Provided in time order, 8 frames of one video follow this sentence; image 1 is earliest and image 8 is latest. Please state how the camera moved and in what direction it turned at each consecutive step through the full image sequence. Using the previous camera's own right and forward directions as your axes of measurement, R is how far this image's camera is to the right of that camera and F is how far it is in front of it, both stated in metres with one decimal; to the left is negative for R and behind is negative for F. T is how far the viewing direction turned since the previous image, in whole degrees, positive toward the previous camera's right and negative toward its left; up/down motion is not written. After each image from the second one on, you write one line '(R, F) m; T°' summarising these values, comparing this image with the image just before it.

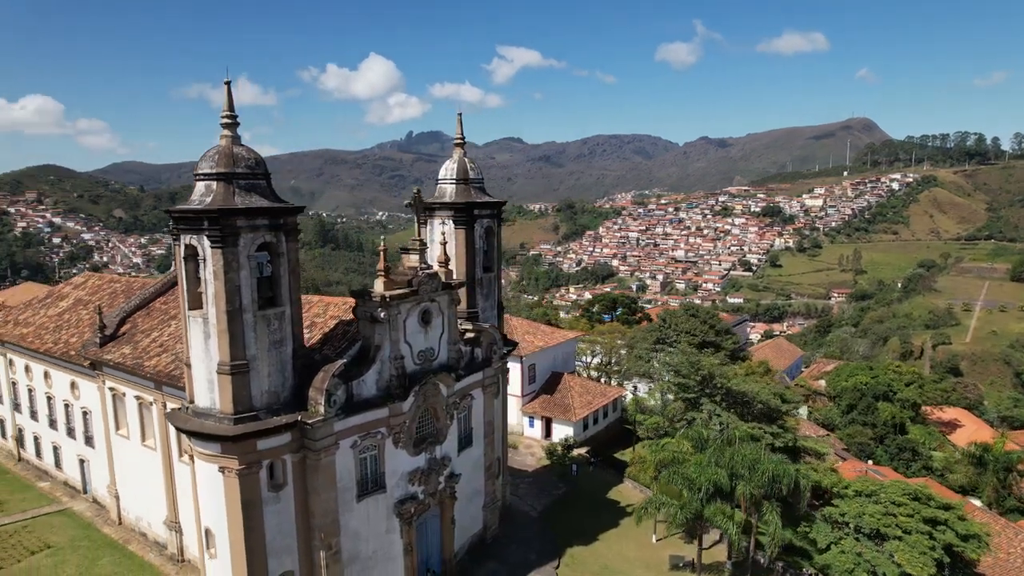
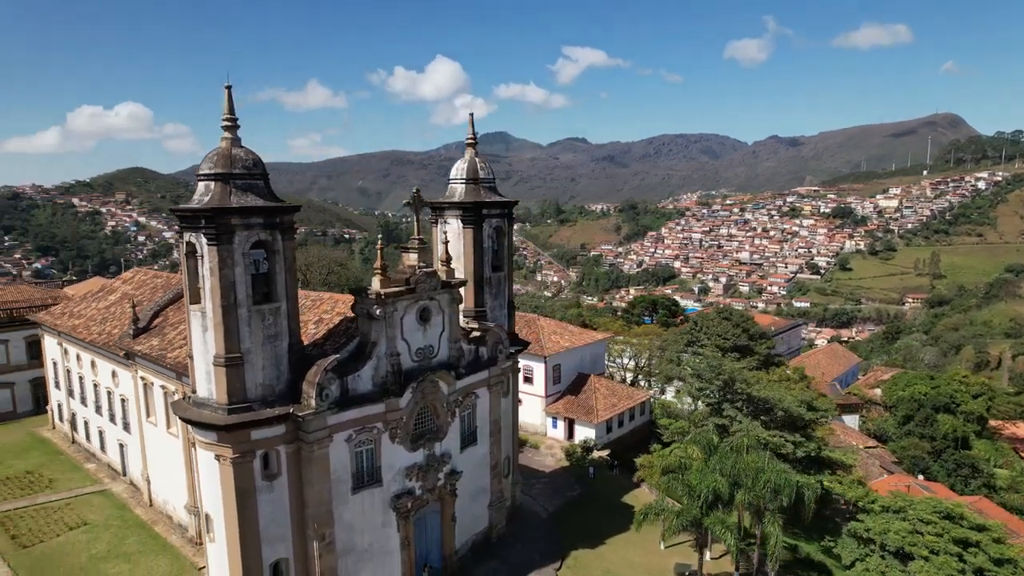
(+1.7, +0.1) m; -5°
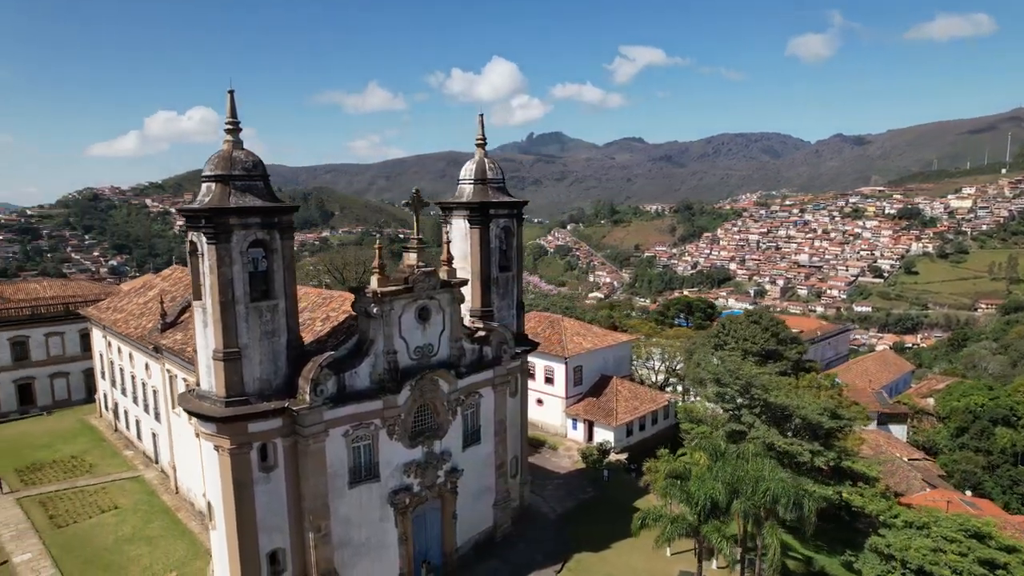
(+1.5, 0.0) m; -5°
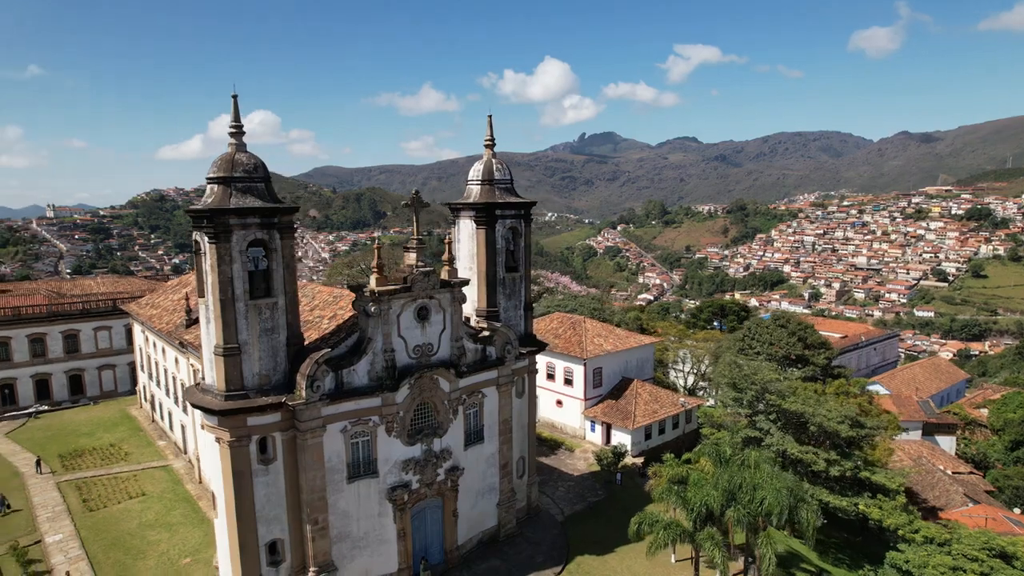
(+1.4, 0.0) m; -4°
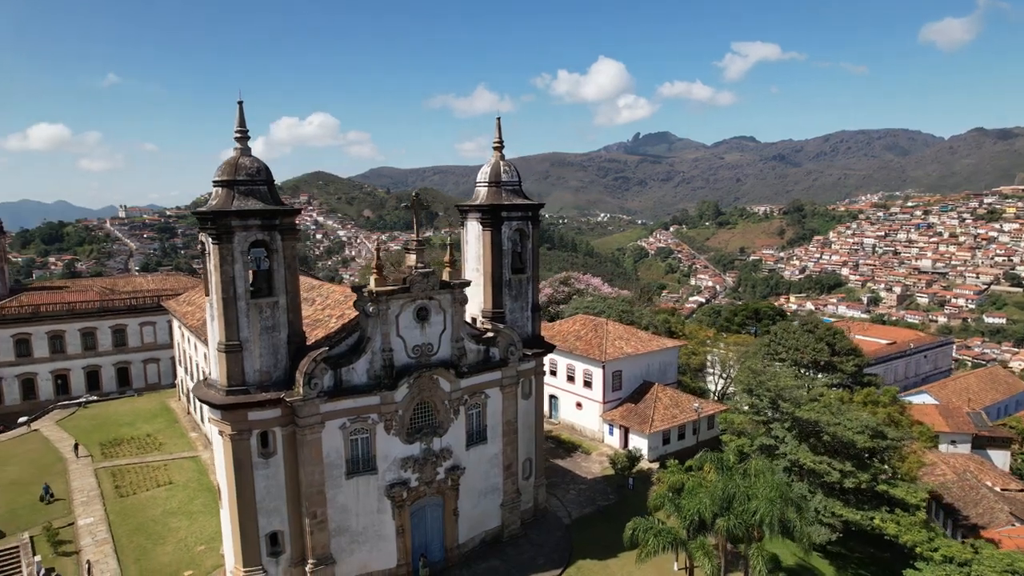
(+1.4, 0.0) m; -4°
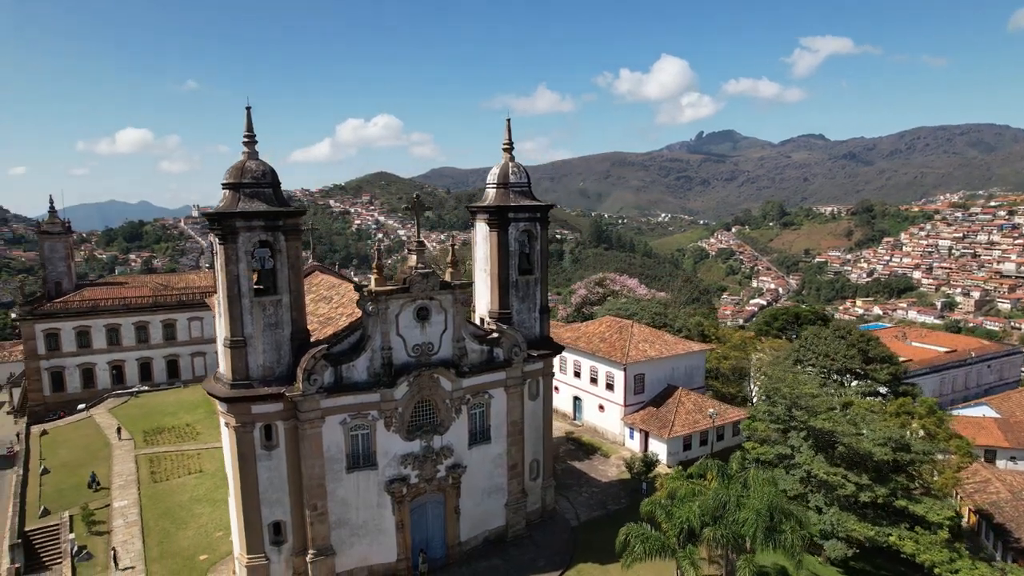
(+1.6, 0.0) m; -5°
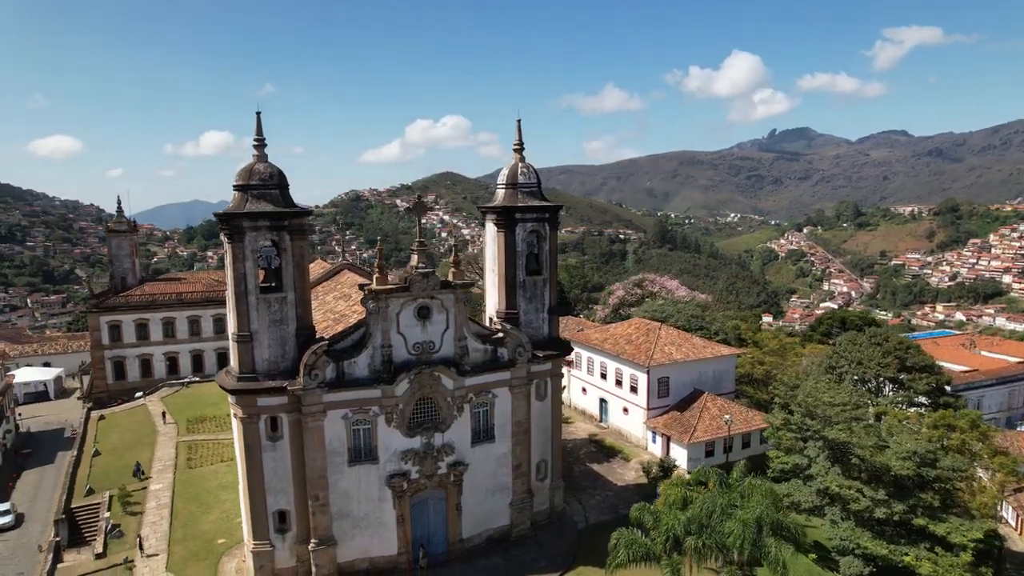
(+1.7, 0.0) m; -6°
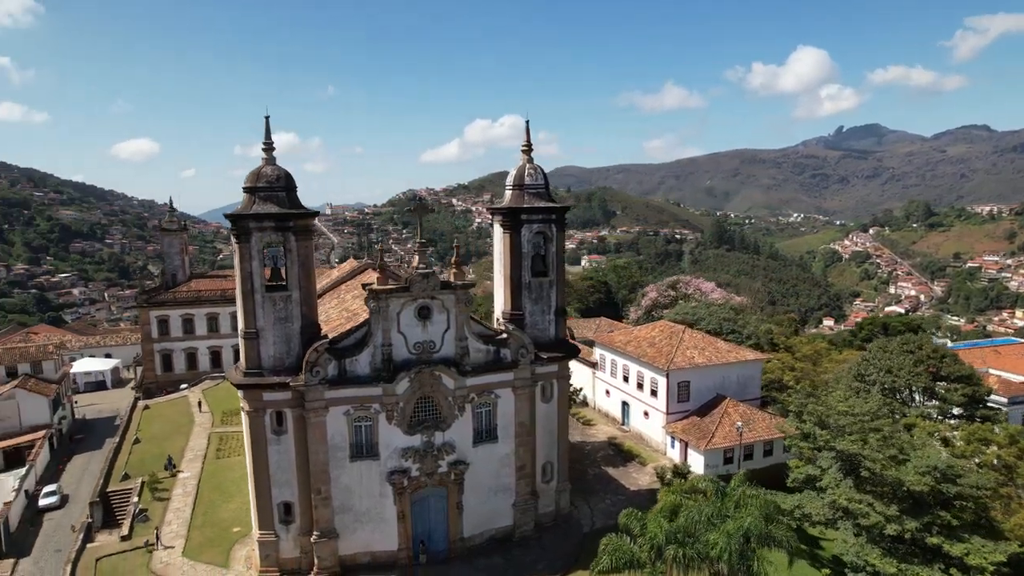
(+1.5, 0.0) m; -5°
